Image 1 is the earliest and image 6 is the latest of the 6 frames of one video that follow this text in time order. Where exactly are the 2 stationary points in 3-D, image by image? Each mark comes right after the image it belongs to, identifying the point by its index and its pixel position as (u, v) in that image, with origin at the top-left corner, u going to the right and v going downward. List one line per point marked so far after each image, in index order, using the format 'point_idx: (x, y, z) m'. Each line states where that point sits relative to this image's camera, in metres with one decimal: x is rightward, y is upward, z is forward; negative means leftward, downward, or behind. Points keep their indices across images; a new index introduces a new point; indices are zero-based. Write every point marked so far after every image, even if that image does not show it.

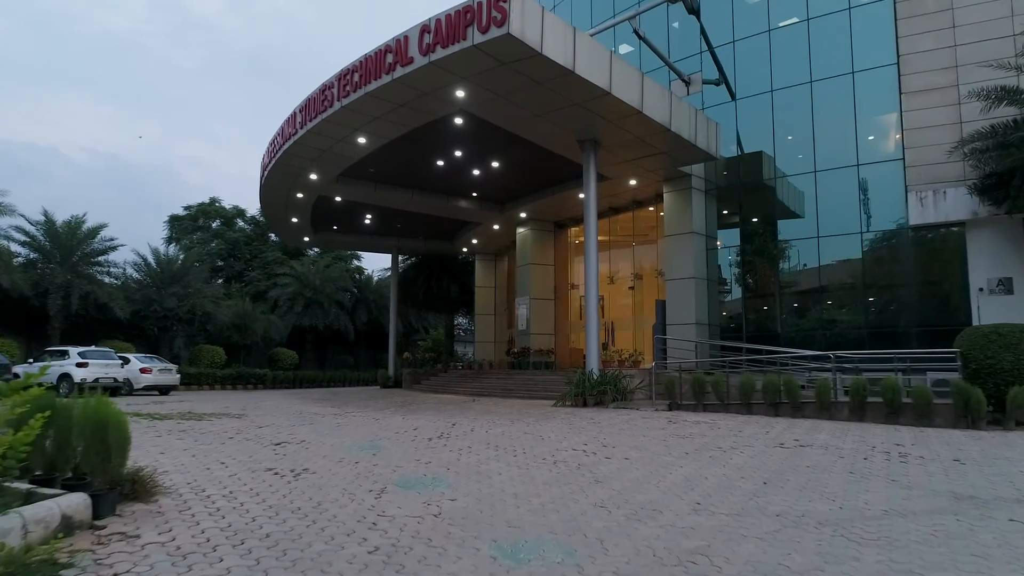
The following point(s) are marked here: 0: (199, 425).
0: (-5.7, -2.5, +12.7) m
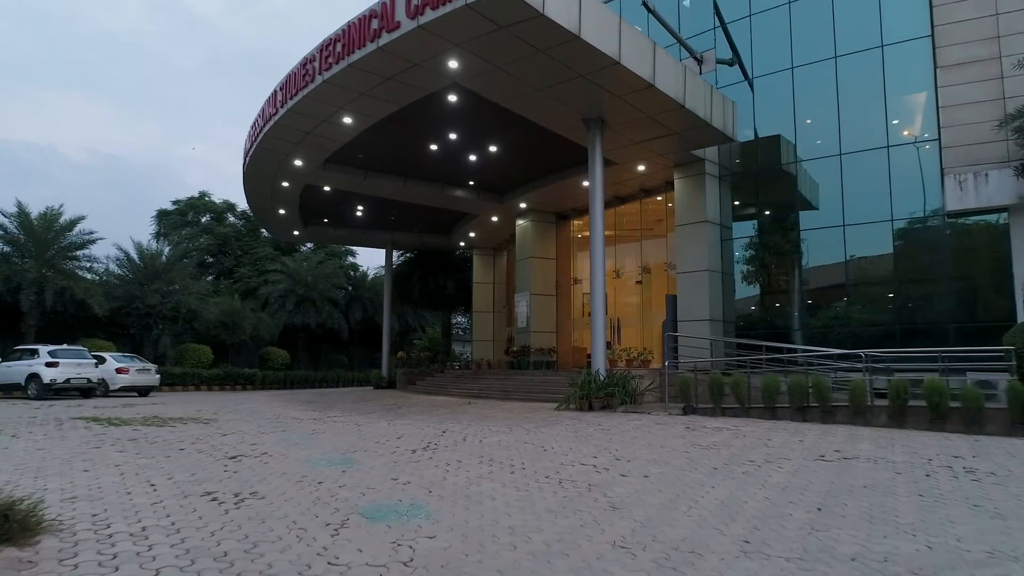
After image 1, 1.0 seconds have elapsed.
0: (-5.8, -2.3, +11.3) m
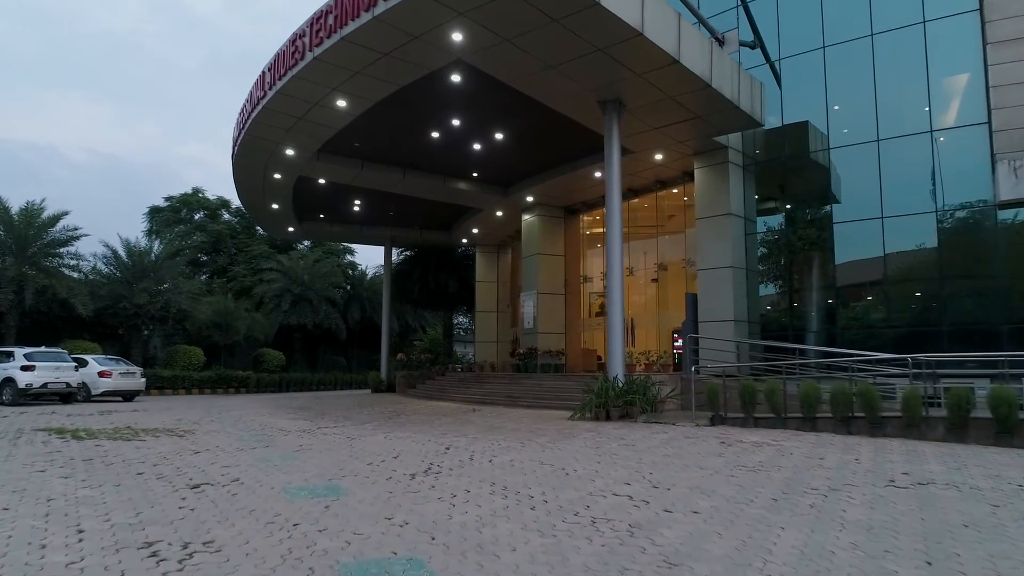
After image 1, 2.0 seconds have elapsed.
0: (-5.6, -2.2, +10.0) m
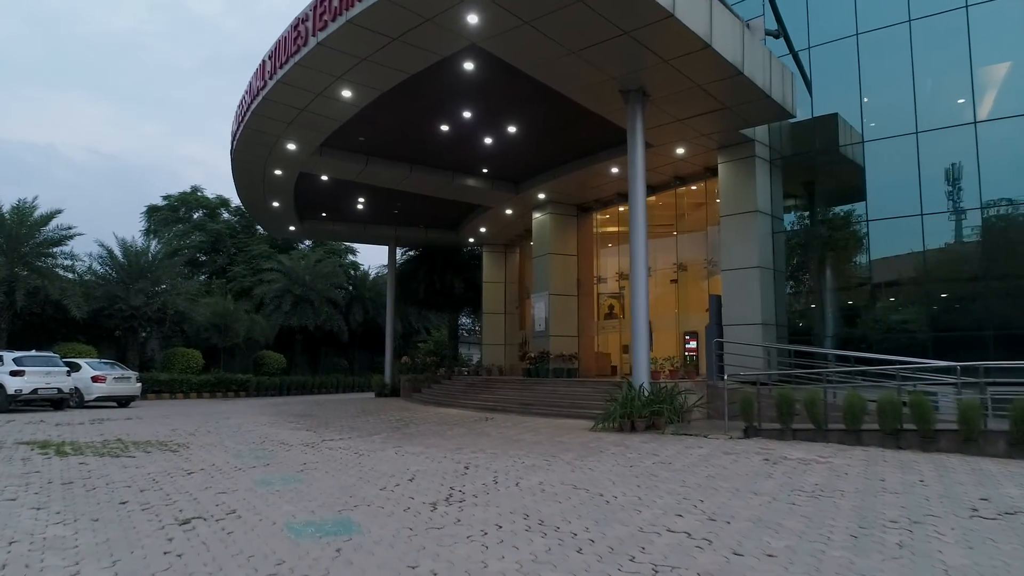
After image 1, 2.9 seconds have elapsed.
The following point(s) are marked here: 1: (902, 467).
0: (-5.3, -2.3, +9.1) m
1: (+5.1, -2.3, +9.2) m
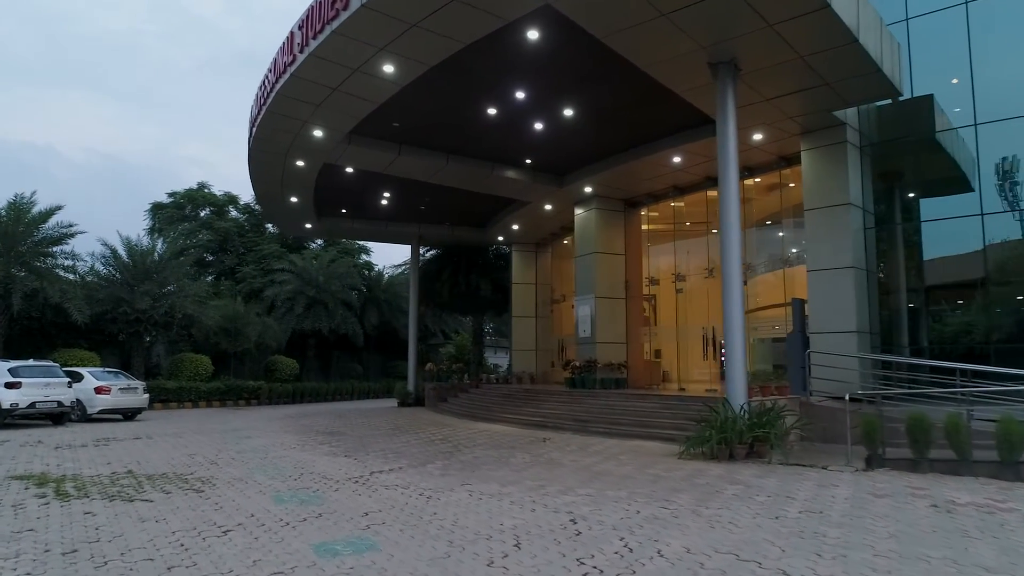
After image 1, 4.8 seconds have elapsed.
0: (-4.1, -2.3, +7.2) m
1: (+6.3, -2.4, +7.4) m
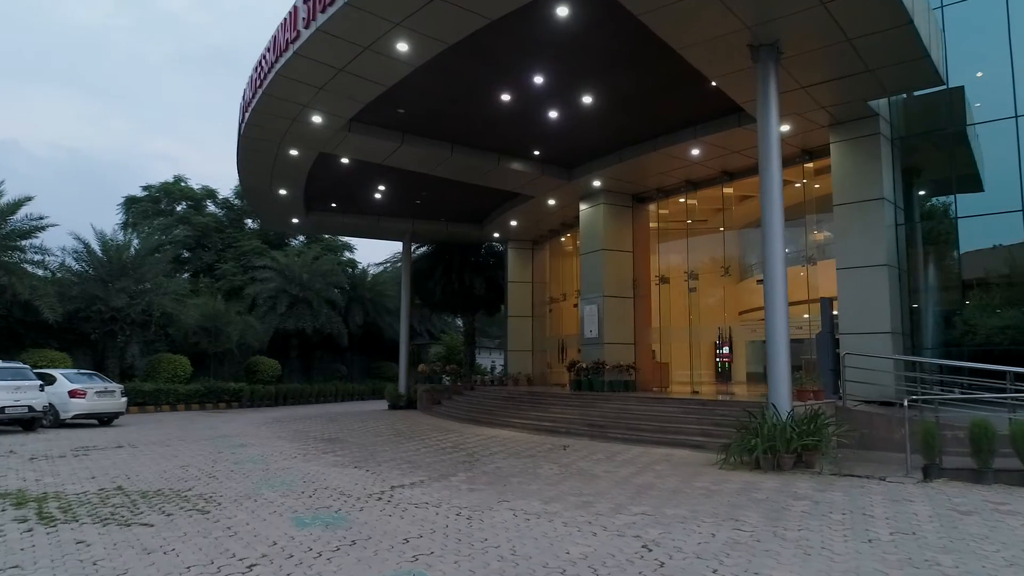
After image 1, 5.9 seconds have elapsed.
0: (-3.5, -2.3, +6.2) m
1: (+6.8, -2.3, +6.7) m
